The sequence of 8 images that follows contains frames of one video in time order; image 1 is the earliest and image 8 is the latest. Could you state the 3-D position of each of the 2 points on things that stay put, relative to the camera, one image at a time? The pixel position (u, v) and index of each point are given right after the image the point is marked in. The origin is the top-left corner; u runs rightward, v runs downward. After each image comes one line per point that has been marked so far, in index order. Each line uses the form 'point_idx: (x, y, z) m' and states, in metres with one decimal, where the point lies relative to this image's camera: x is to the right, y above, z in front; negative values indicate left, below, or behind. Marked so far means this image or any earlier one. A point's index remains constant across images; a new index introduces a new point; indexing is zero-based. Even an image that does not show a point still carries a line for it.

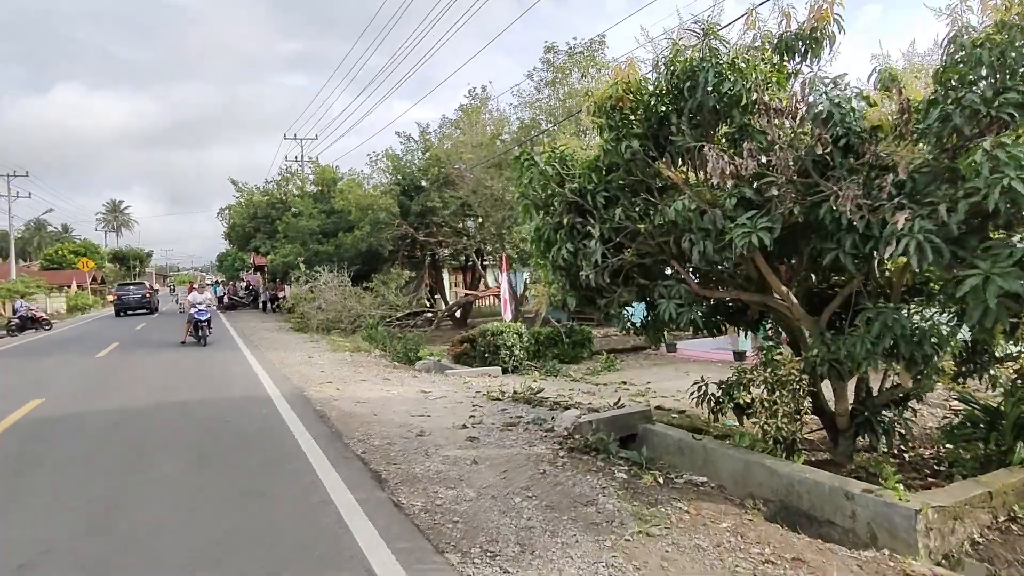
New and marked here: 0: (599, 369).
0: (+2.1, -2.0, +14.4) m
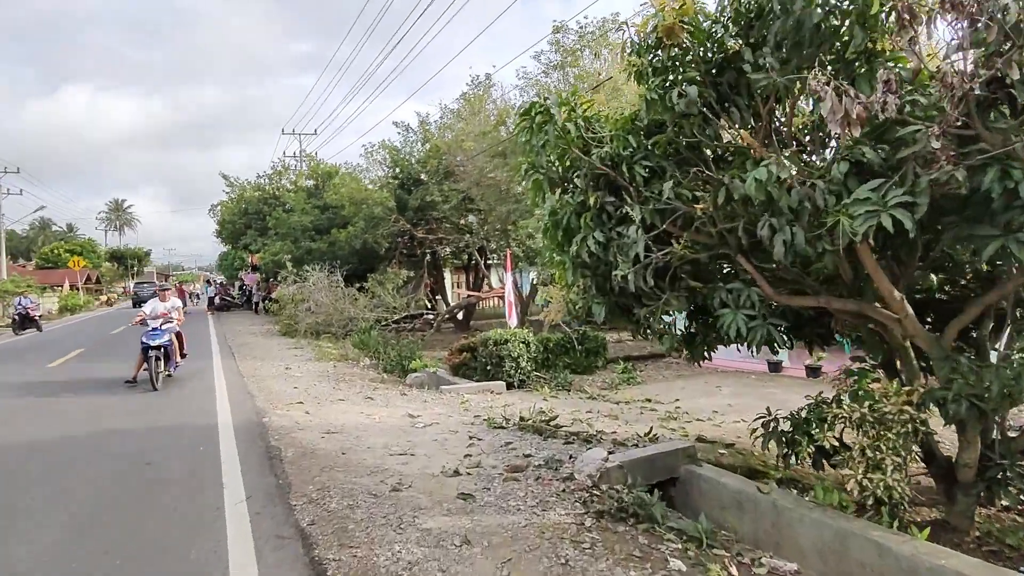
0: (+2.3, -2.0, +12.7) m
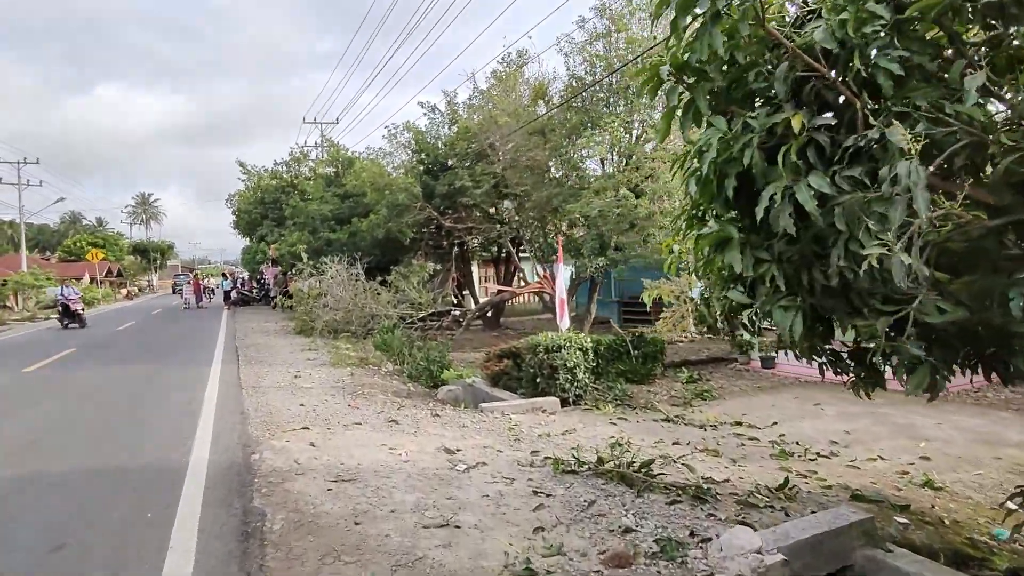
0: (+3.2, -1.9, +10.5) m
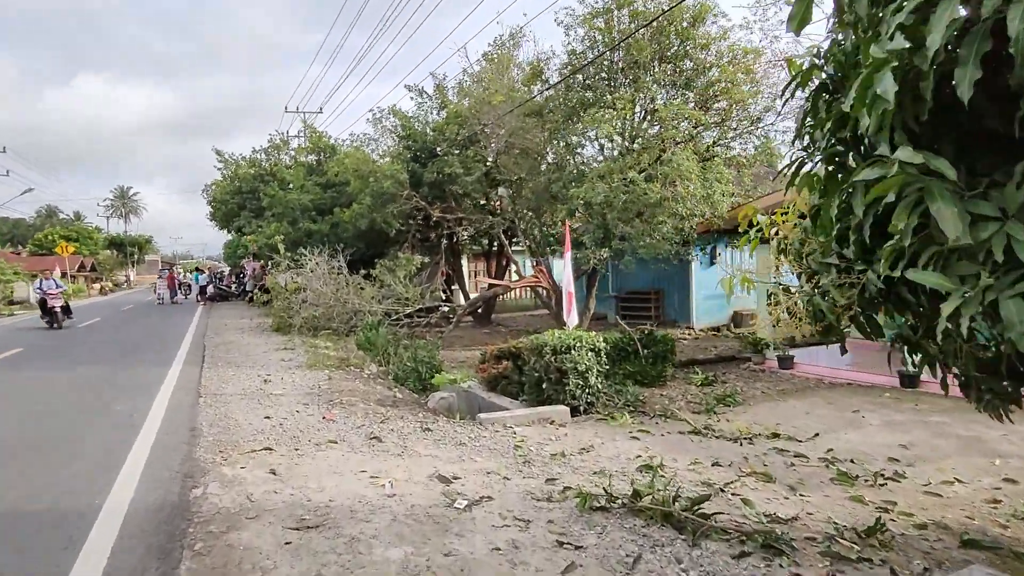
0: (+3.1, -1.8, +9.4) m
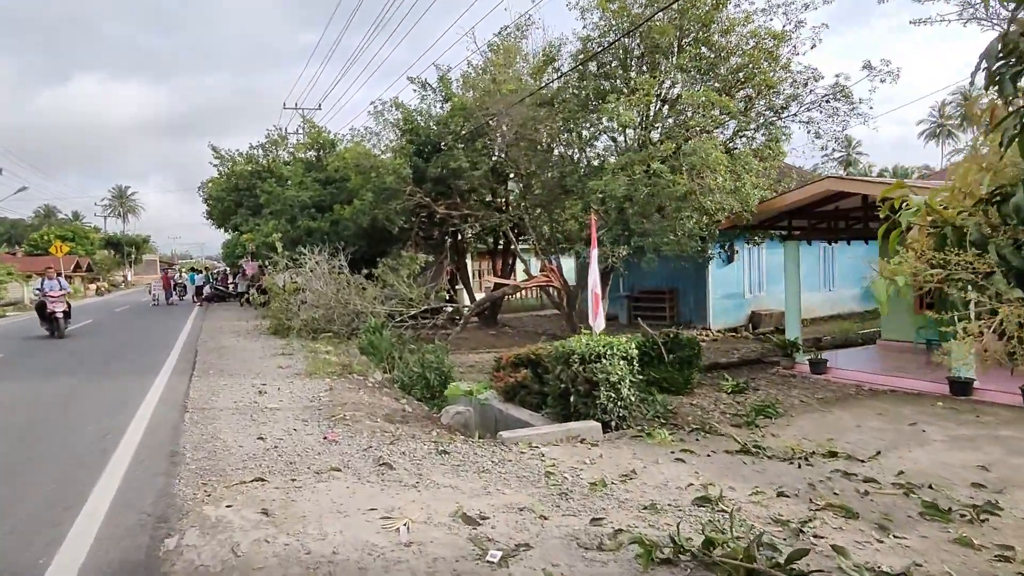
0: (+3.4, -1.8, +8.6) m
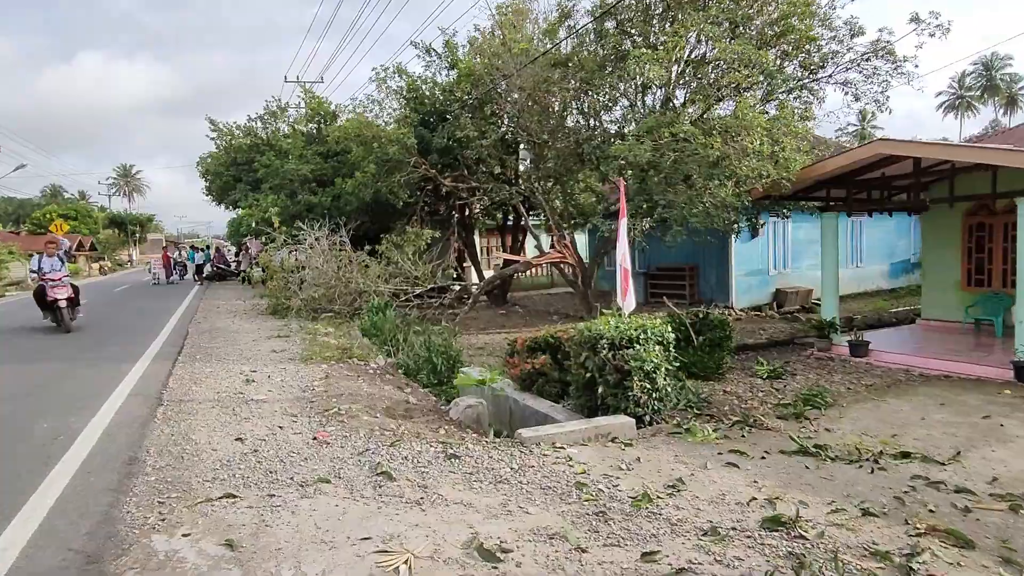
0: (+3.6, -1.5, +7.7) m
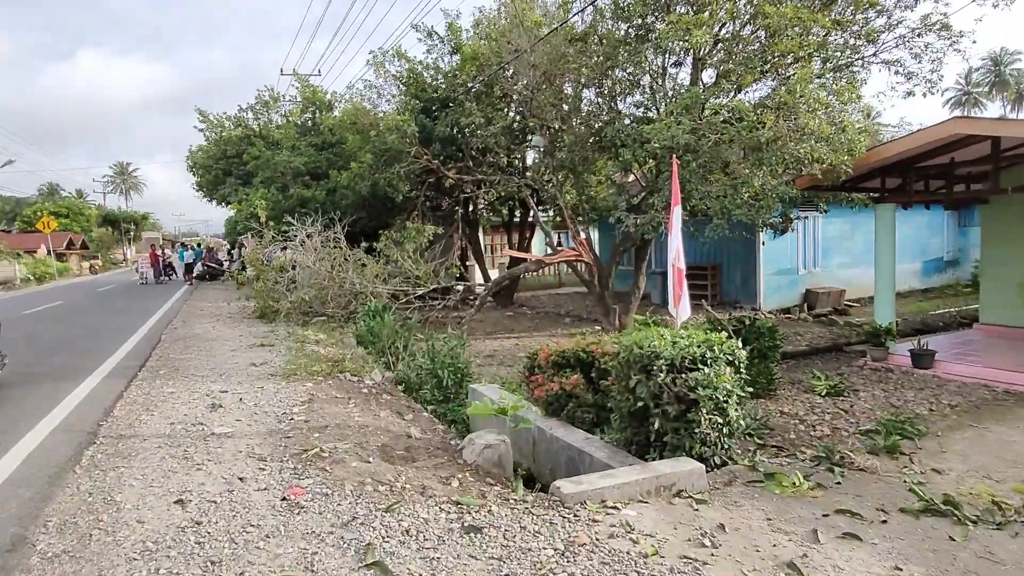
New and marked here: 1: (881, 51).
0: (+3.9, -1.5, +6.3) m
1: (+7.7, +5.0, +12.3) m
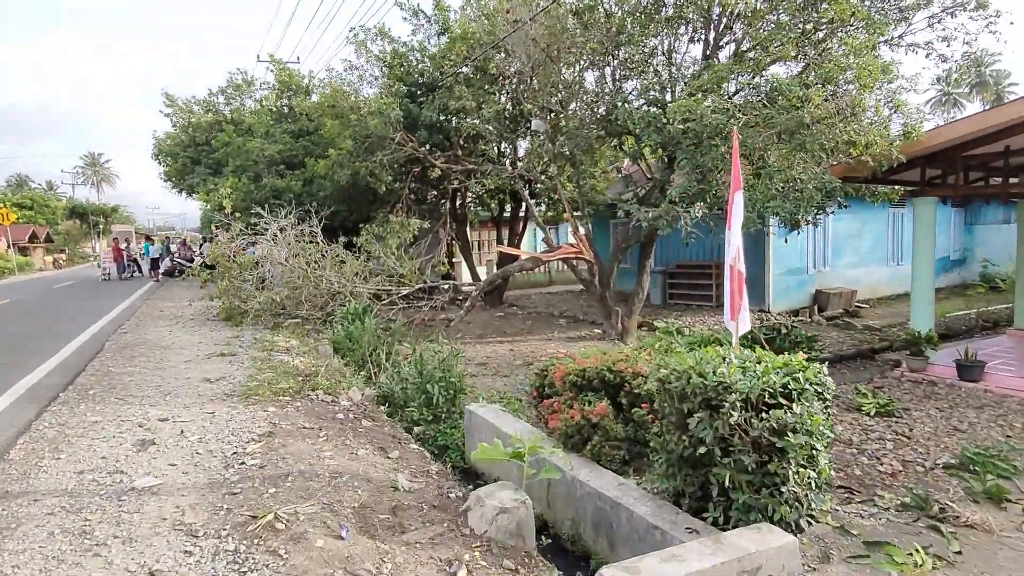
0: (+4.0, -1.6, +5.2) m
1: (+7.6, +4.9, +11.3) m
